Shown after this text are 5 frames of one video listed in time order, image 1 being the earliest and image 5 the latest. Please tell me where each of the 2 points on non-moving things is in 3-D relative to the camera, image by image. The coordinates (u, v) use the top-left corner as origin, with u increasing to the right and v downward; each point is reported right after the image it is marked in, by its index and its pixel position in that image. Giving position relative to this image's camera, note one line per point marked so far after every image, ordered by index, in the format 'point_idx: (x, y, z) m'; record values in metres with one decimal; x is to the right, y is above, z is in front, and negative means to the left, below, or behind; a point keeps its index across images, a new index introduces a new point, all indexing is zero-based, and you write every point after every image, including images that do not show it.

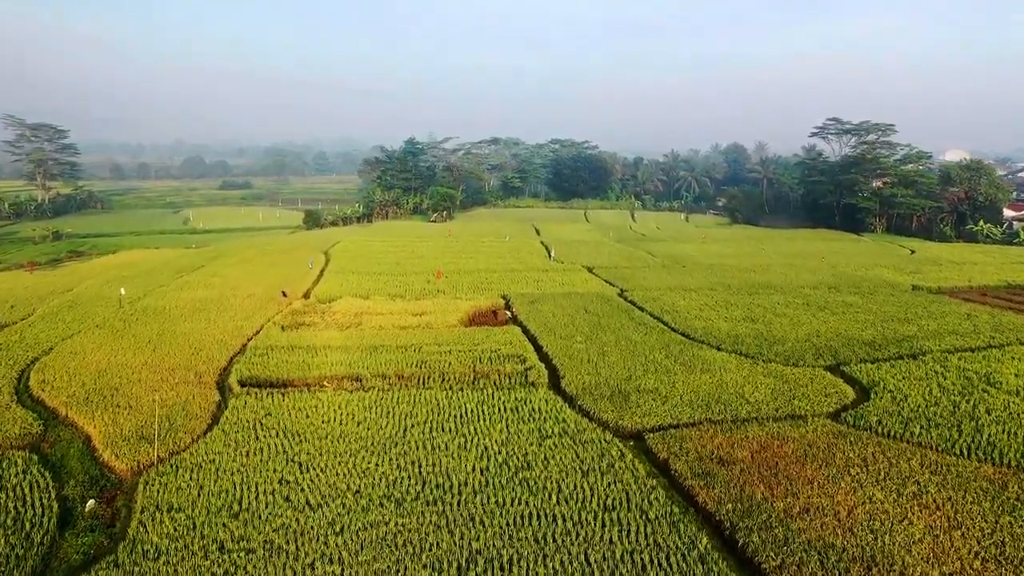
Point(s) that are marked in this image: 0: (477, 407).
0: (-0.9, -3.1, +16.5) m
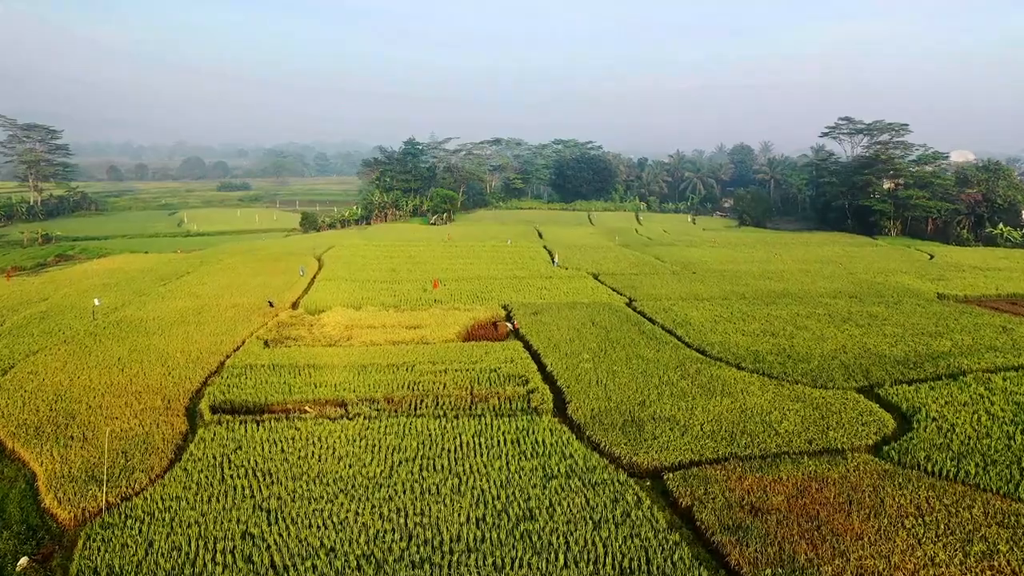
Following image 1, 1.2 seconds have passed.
0: (-0.9, -3.5, +14.8) m
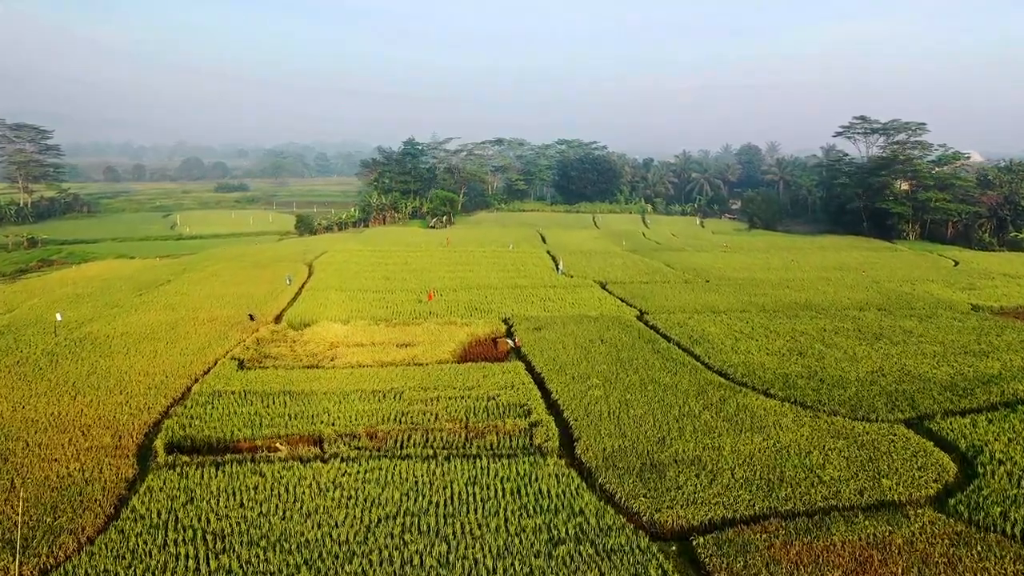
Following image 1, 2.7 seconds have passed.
0: (-0.9, -4.0, +12.6) m
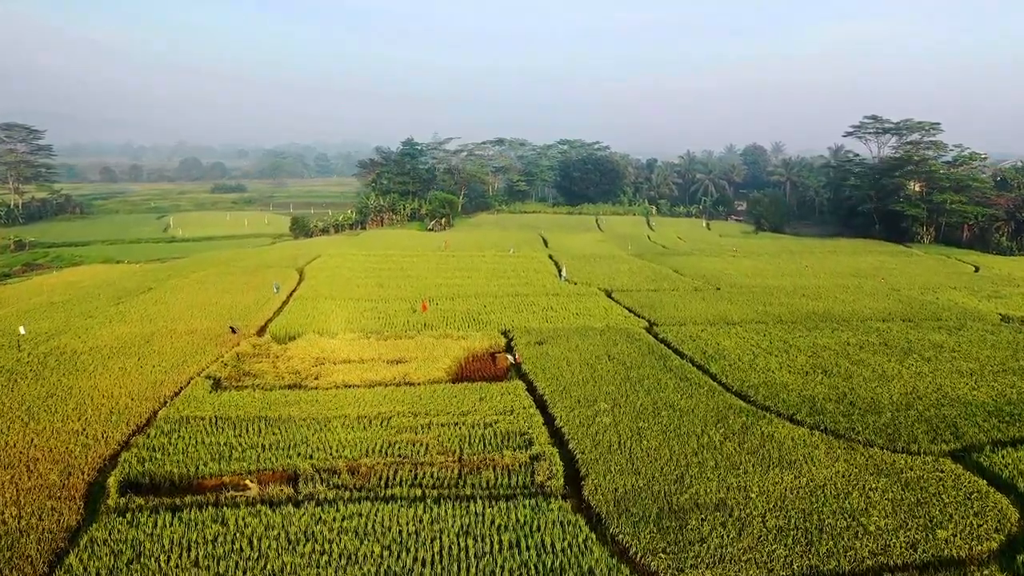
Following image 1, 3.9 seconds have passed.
0: (-0.9, -4.4, +11.0) m
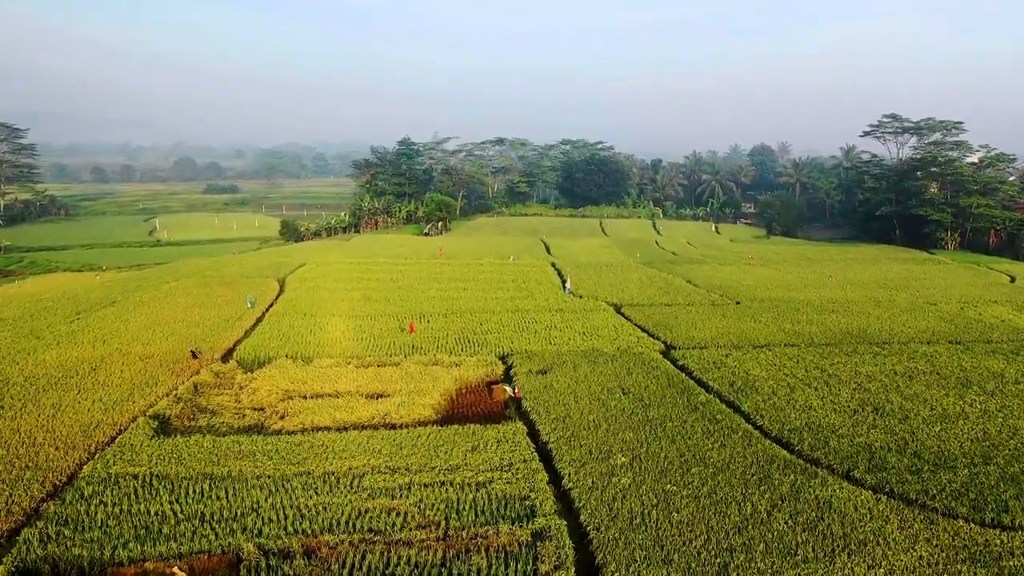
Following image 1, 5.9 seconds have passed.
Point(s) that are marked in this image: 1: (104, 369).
0: (-1.0, -5.0, +8.2) m
1: (-12.3, -2.4, +19.2) m
